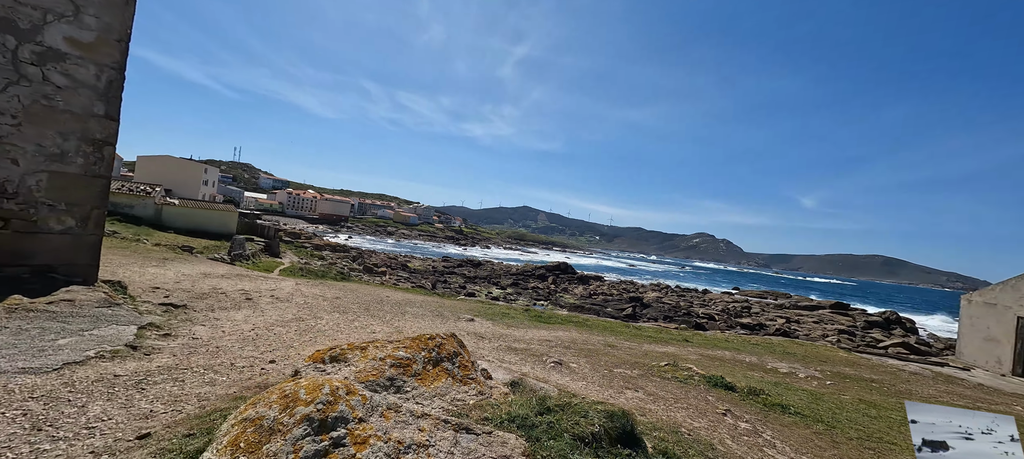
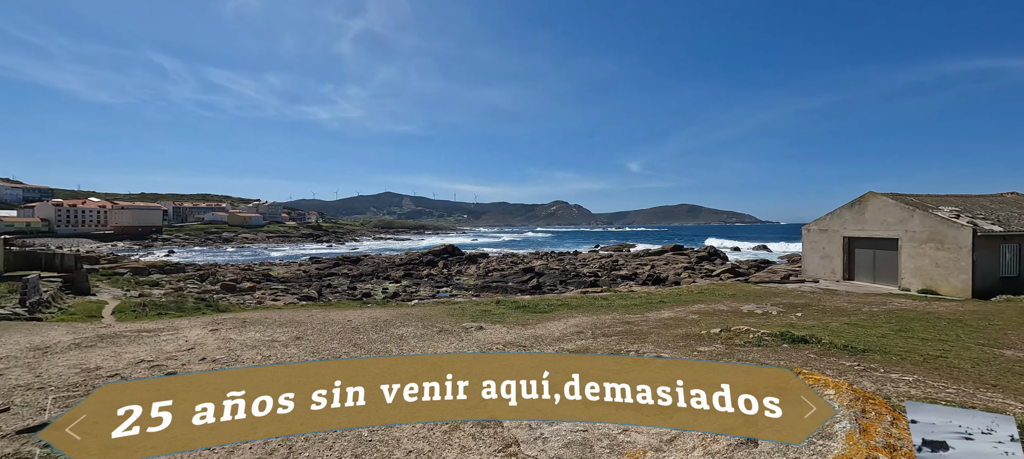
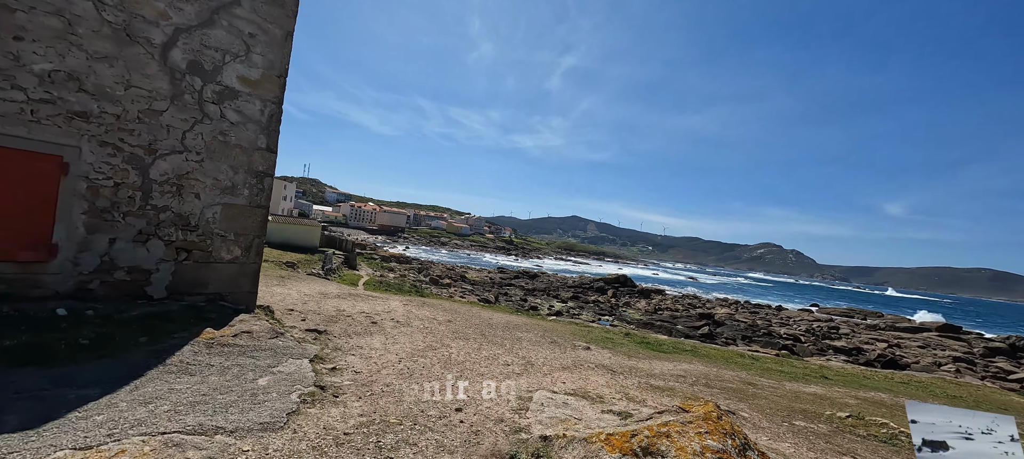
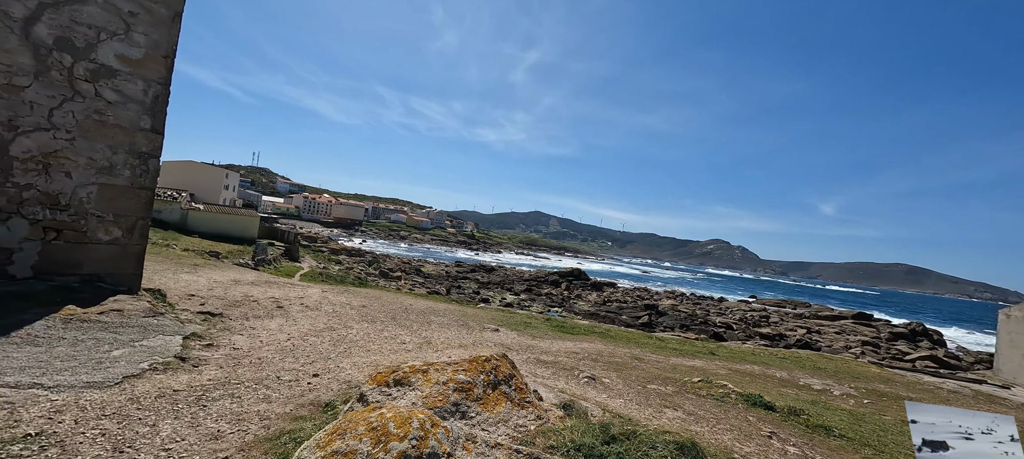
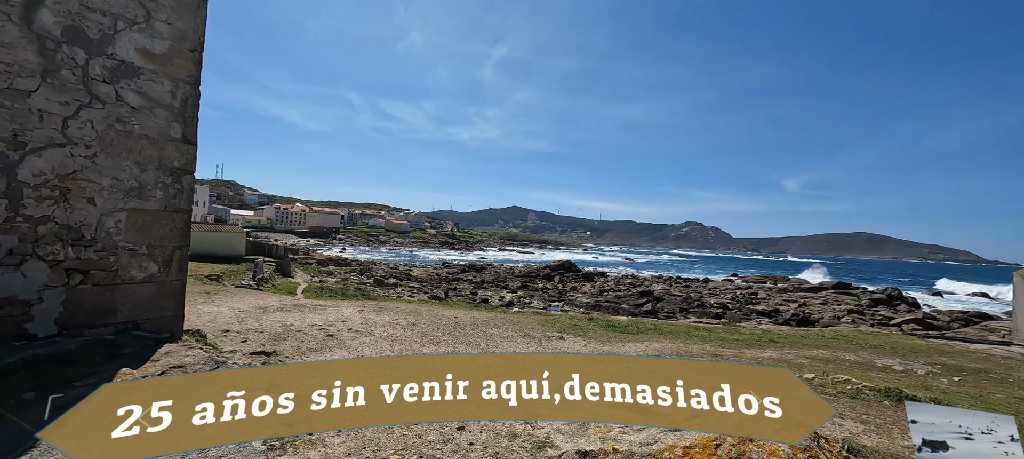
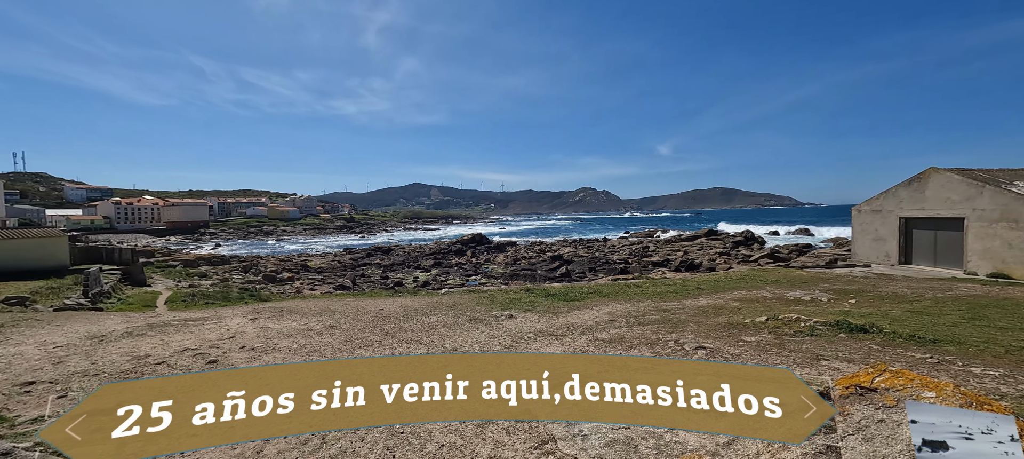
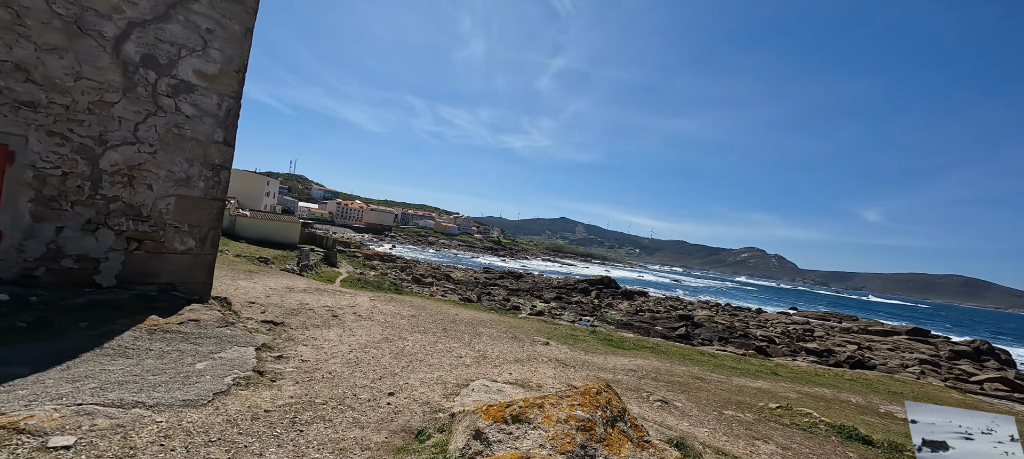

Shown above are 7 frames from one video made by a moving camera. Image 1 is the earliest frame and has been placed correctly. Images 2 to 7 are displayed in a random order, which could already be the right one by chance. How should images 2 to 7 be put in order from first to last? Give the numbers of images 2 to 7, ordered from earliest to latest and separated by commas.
4, 7, 3, 5, 2, 6
